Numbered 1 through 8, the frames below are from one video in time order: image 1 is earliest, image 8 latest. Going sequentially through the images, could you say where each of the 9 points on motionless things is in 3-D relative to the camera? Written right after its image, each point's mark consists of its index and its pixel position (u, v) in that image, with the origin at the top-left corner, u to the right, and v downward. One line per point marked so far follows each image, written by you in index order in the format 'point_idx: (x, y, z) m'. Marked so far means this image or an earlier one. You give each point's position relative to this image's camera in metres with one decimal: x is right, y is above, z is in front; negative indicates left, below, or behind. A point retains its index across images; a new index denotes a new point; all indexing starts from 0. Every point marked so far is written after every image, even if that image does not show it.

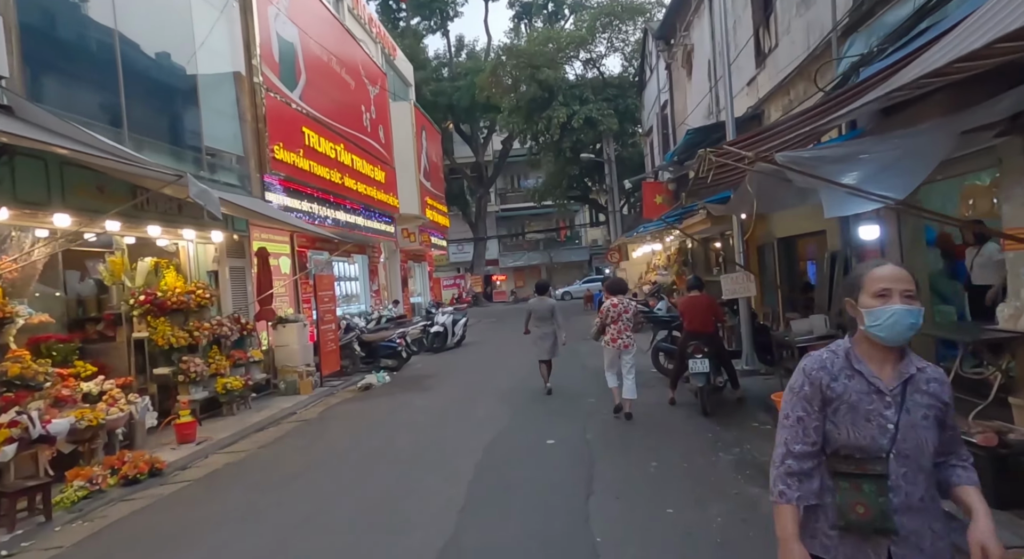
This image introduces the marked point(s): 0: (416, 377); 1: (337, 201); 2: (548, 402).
0: (-1.9, -1.9, +12.8) m
1: (-4.1, +1.9, +15.8) m
2: (+0.4, -1.6, +8.9) m
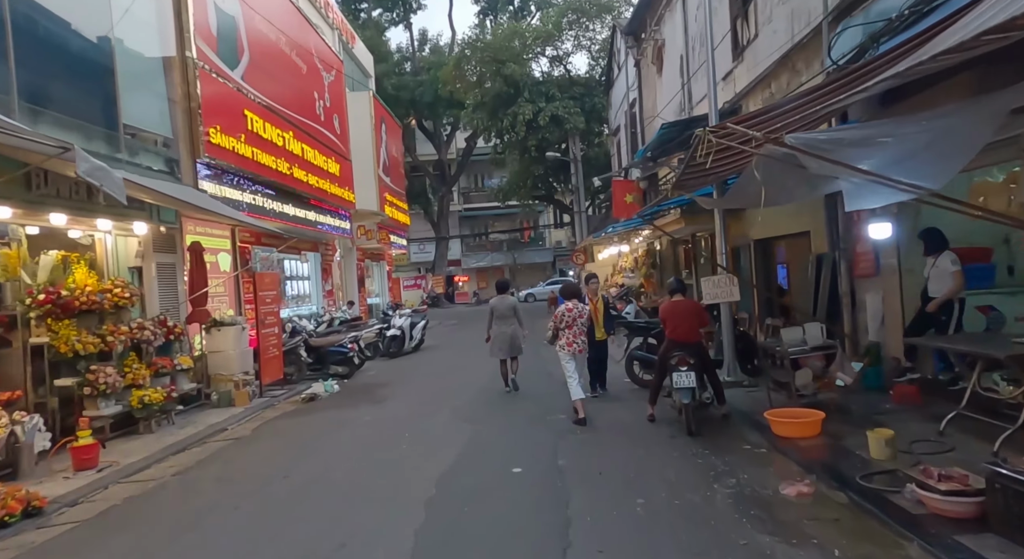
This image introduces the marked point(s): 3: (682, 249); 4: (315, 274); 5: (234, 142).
0: (-2.6, -1.9, +11.7) m
1: (-4.9, +1.9, +14.6) m
2: (0.0, -1.6, +7.9) m
3: (+4.6, +0.8, +18.3) m
4: (-5.8, +0.1, +19.7) m
5: (-4.9, +2.4, +11.8) m
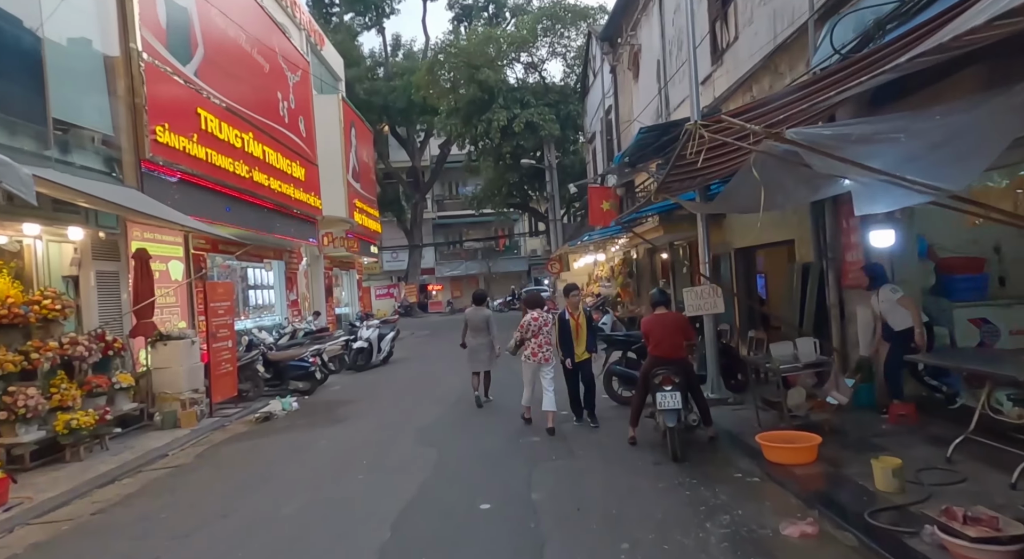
0: (-3.0, -2.0, +10.9) m
1: (-5.5, +1.7, +13.8) m
2: (-0.4, -1.7, +7.2) m
3: (+3.9, +0.6, +17.9) m
4: (-6.5, -0.1, +18.9) m
5: (-5.4, +2.3, +11.0) m
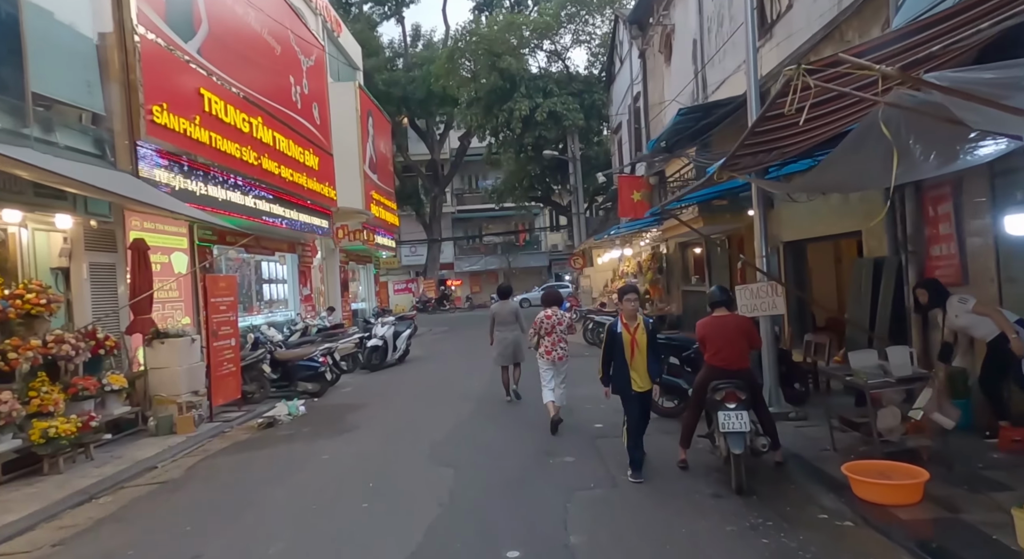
0: (-2.6, -1.9, +10.1) m
1: (-5.0, +1.8, +13.0) m
2: (-0.1, -1.7, +6.3) m
3: (+4.5, +0.7, +16.8) m
4: (-5.9, +0.1, +18.1) m
5: (-5.0, +2.4, +10.2) m
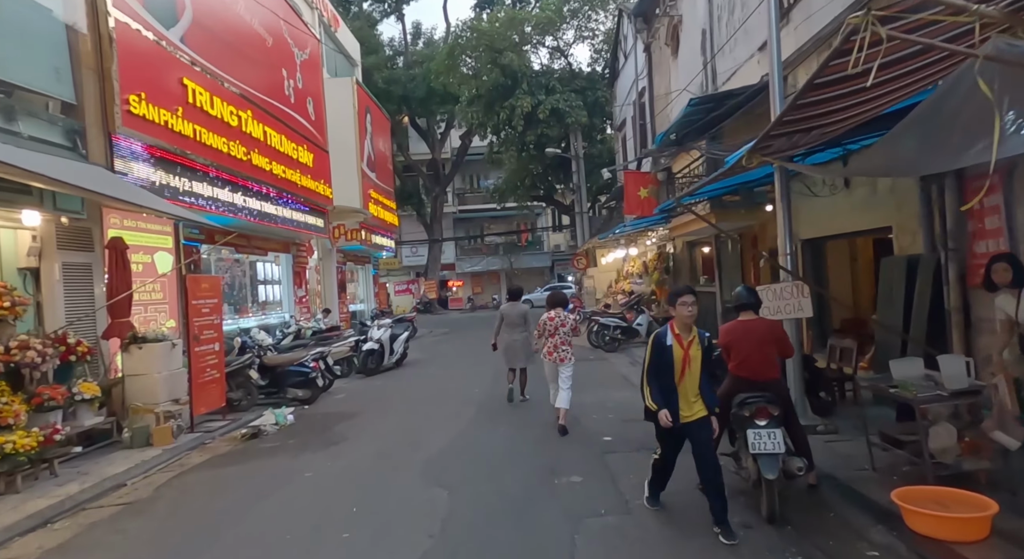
0: (-2.6, -1.9, +9.5) m
1: (-5.0, +1.8, +12.4) m
2: (-0.1, -1.7, +5.8) m
3: (+4.5, +0.7, +16.2) m
4: (-5.9, 0.0, +17.5) m
5: (-4.9, +2.4, +9.7) m
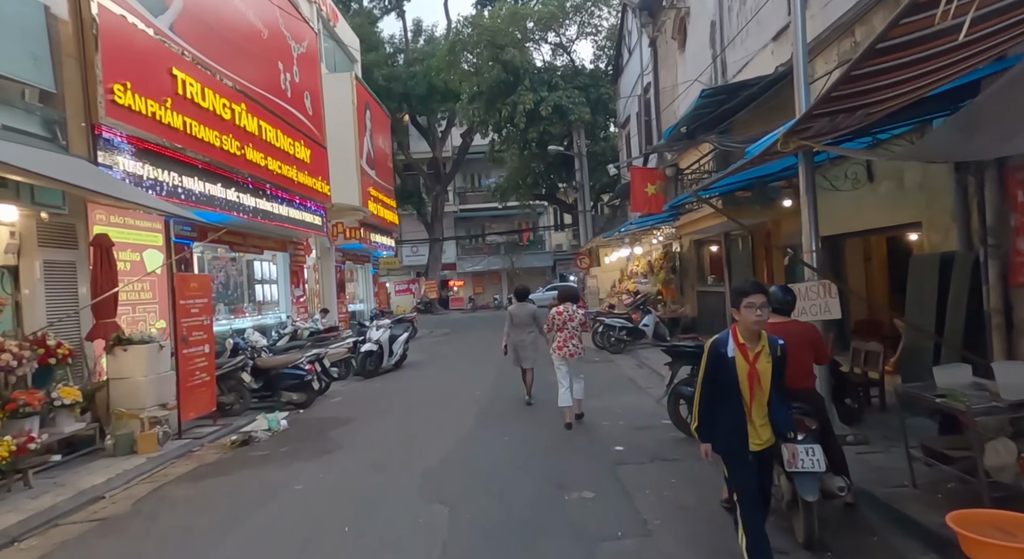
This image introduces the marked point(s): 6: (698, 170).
0: (-2.6, -1.9, +9.1) m
1: (-4.9, +1.8, +12.0) m
2: (0.0, -1.7, +5.3) m
3: (+4.6, +0.7, +15.8) m
4: (-5.8, 0.0, +17.1) m
5: (-4.9, +2.4, +9.2) m
6: (+3.6, +2.1, +13.3) m
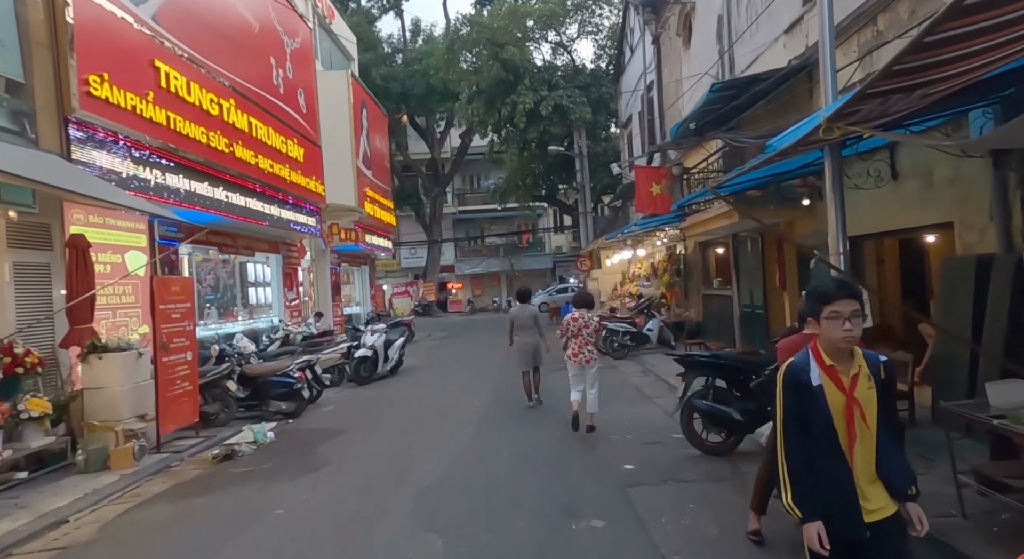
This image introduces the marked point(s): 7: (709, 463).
0: (-2.6, -2.0, +8.6) m
1: (-4.9, +1.8, +11.5) m
2: (0.0, -1.7, +4.8) m
3: (+4.6, +0.6, +15.3) m
4: (-5.8, 0.0, +16.6) m
5: (-4.9, +2.3, +8.7) m
6: (+3.6, +2.1, +12.8) m
7: (+1.7, -1.6, +6.0) m
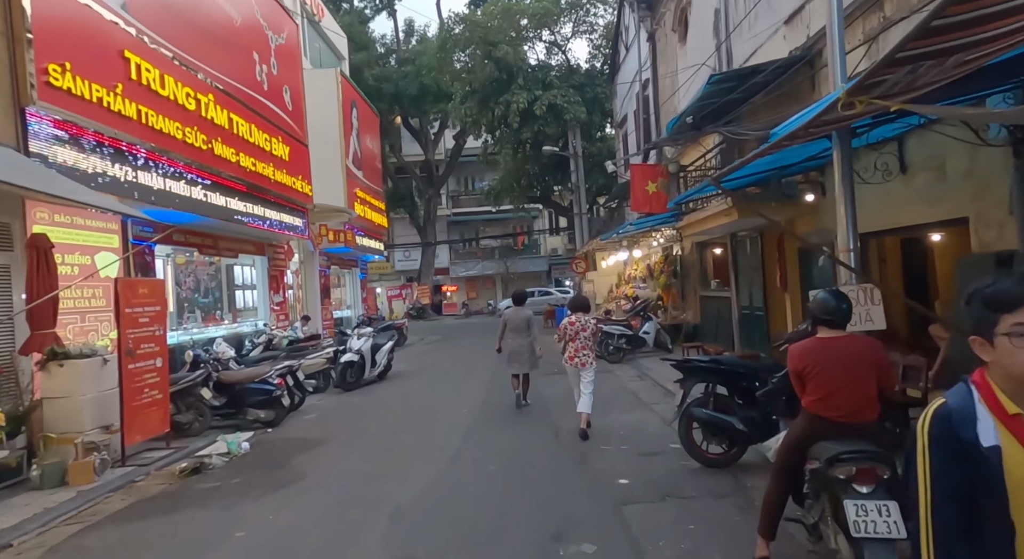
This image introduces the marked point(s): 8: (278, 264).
0: (-2.7, -2.0, +8.1) m
1: (-5.1, +1.7, +11.1) m
2: (-0.1, -1.7, +4.4) m
3: (+4.4, +0.6, +14.9) m
4: (-6.0, -0.1, +16.1) m
5: (-5.0, +2.3, +8.3) m
6: (+3.5, +2.1, +12.4) m
7: (+1.6, -1.6, +5.5) m
8: (-5.9, +0.4, +17.0) m
